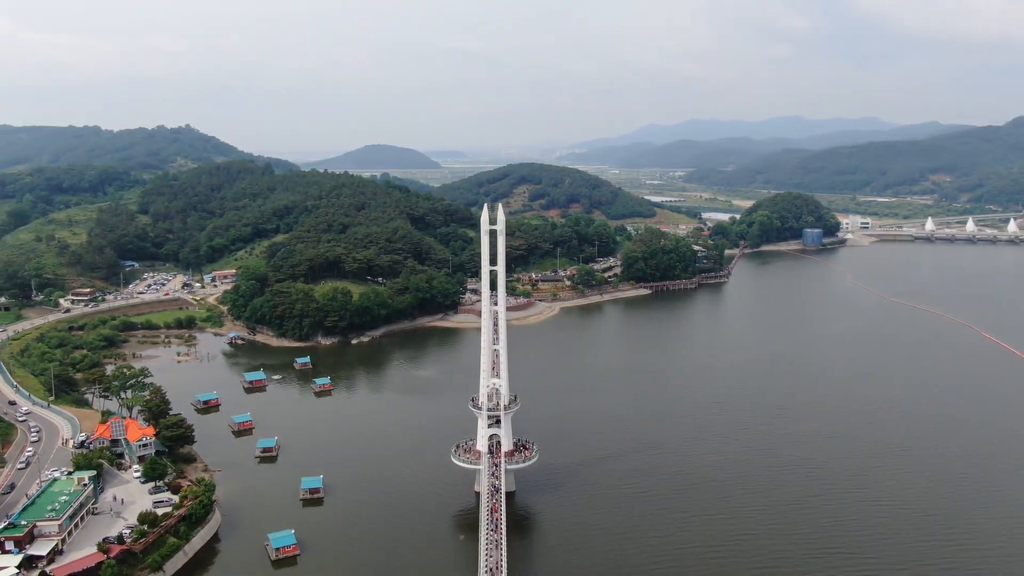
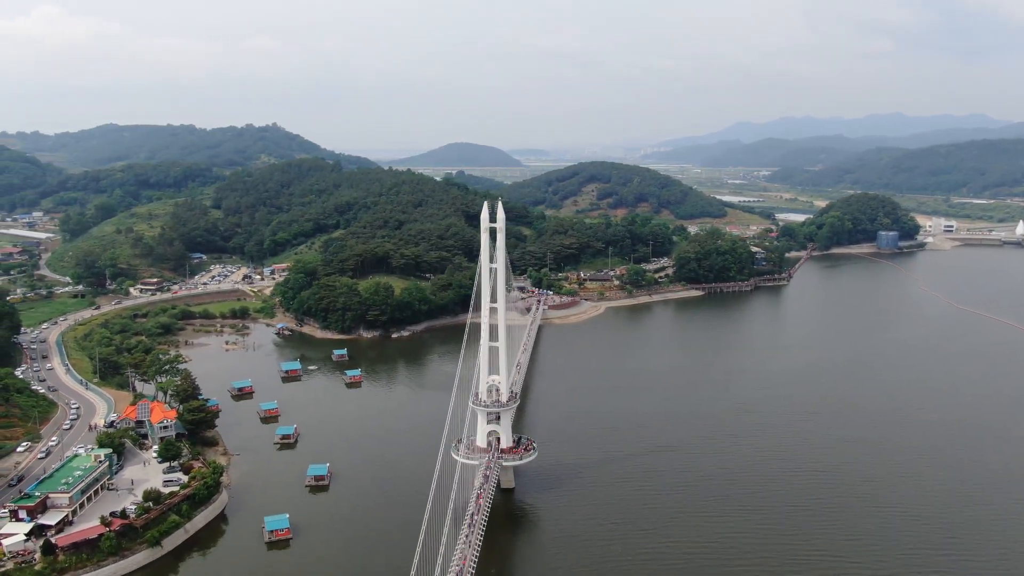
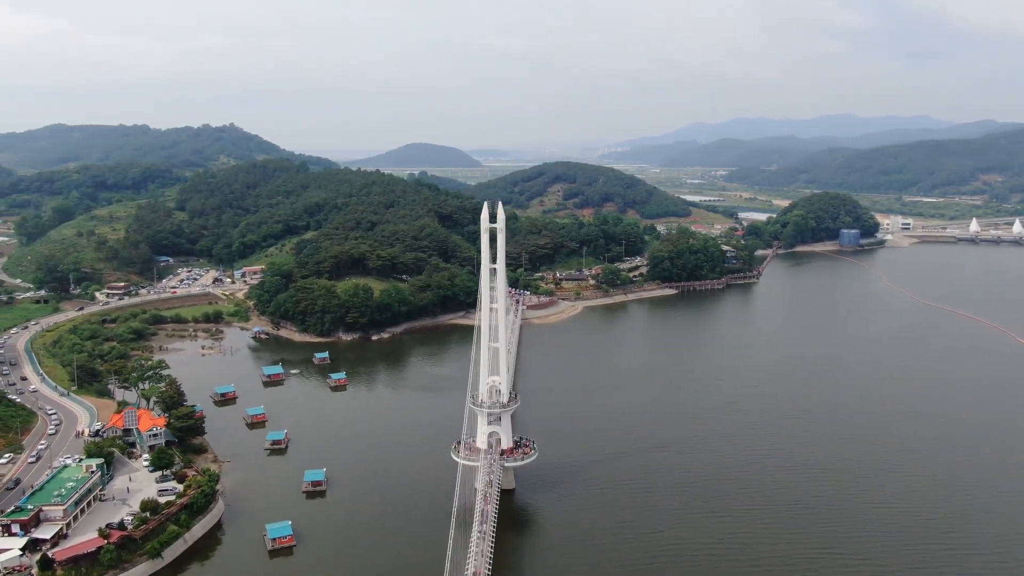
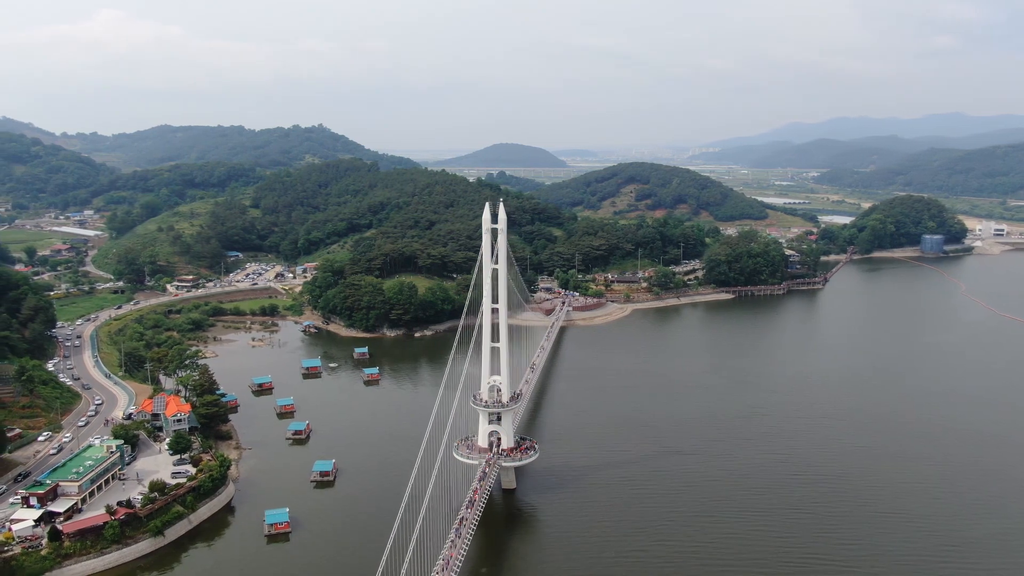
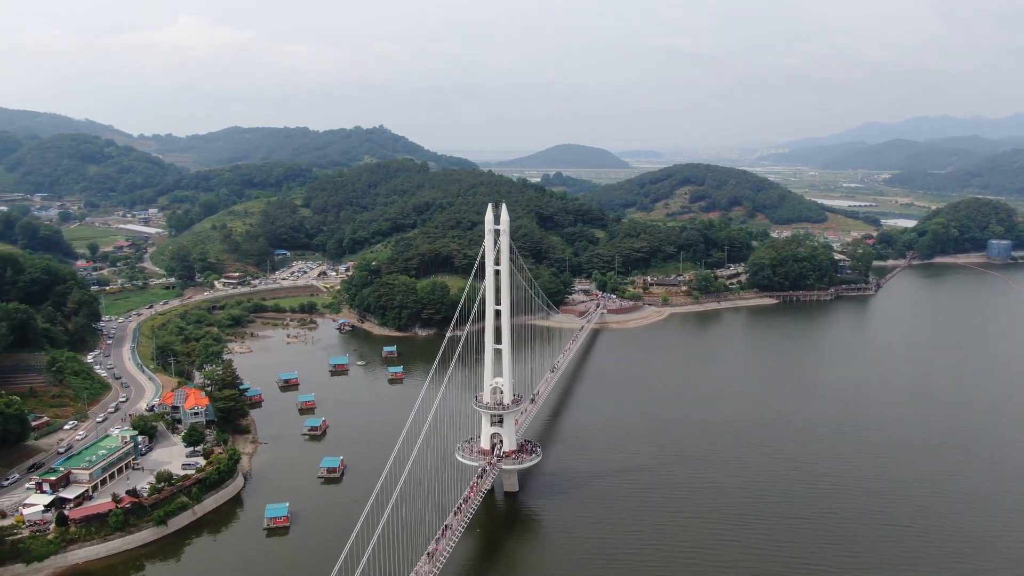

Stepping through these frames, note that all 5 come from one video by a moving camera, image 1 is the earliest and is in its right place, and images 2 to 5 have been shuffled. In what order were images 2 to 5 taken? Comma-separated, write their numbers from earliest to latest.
3, 2, 4, 5
